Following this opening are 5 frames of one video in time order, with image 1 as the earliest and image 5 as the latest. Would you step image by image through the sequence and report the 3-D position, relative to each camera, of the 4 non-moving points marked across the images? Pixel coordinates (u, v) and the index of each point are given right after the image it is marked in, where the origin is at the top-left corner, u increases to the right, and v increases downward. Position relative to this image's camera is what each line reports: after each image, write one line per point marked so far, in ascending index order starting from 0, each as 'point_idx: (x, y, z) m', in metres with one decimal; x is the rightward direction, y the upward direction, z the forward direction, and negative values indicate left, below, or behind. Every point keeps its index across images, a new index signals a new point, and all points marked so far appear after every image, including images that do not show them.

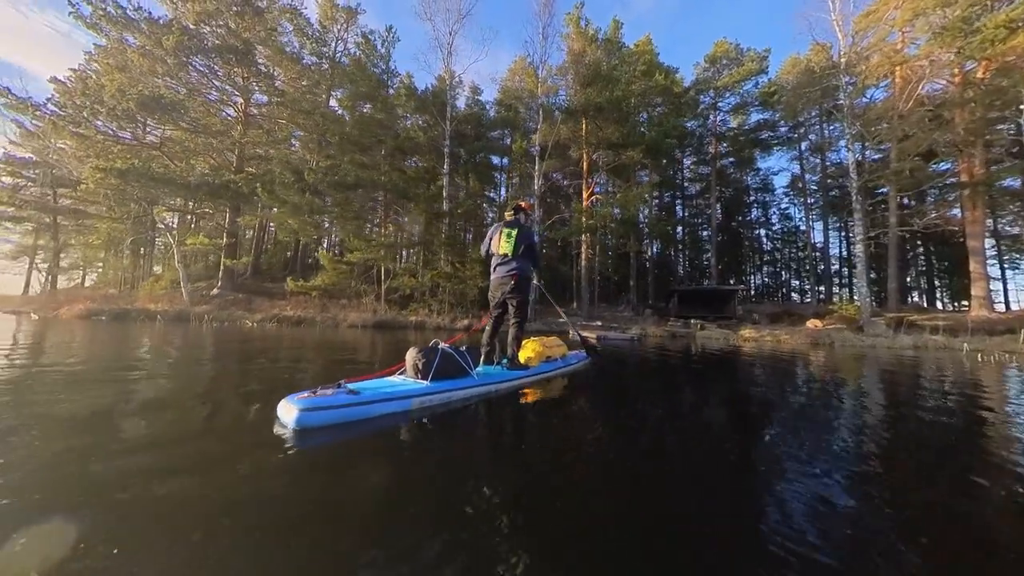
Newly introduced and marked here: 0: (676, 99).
0: (+10.5, +12.2, +18.4) m
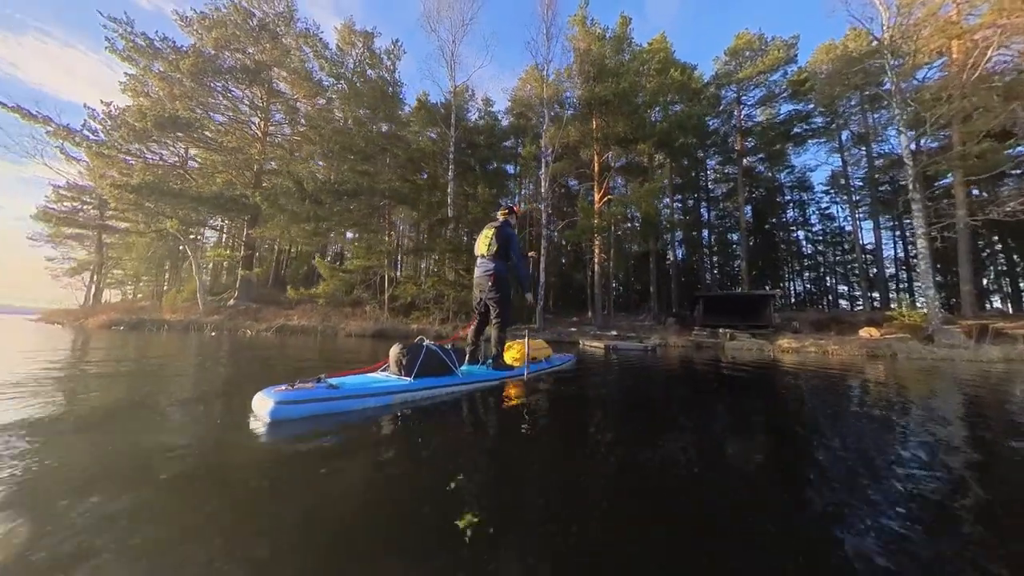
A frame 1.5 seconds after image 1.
0: (+11.2, +11.8, +17.5) m
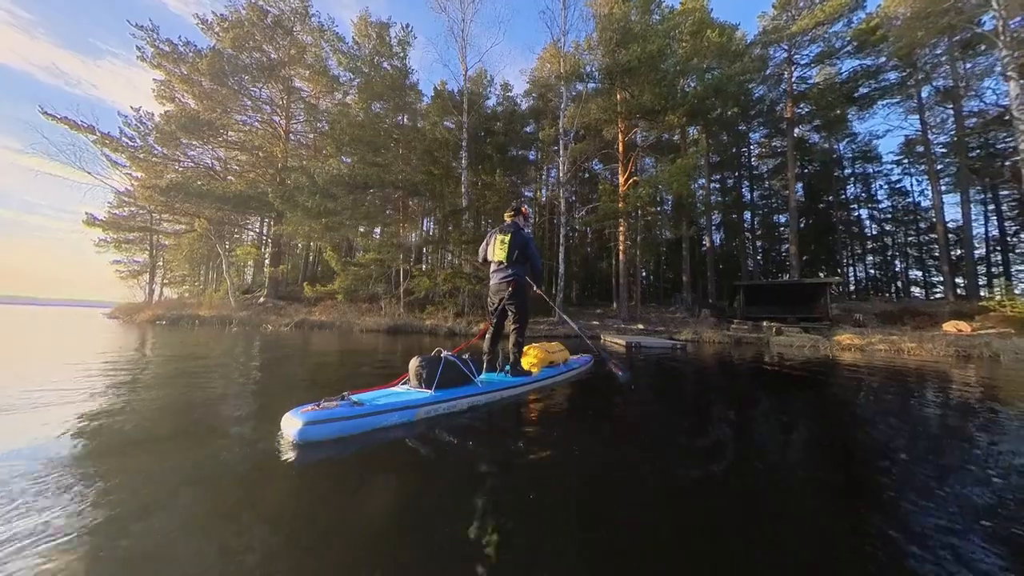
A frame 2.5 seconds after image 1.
0: (+12.2, +12.4, +15.5) m
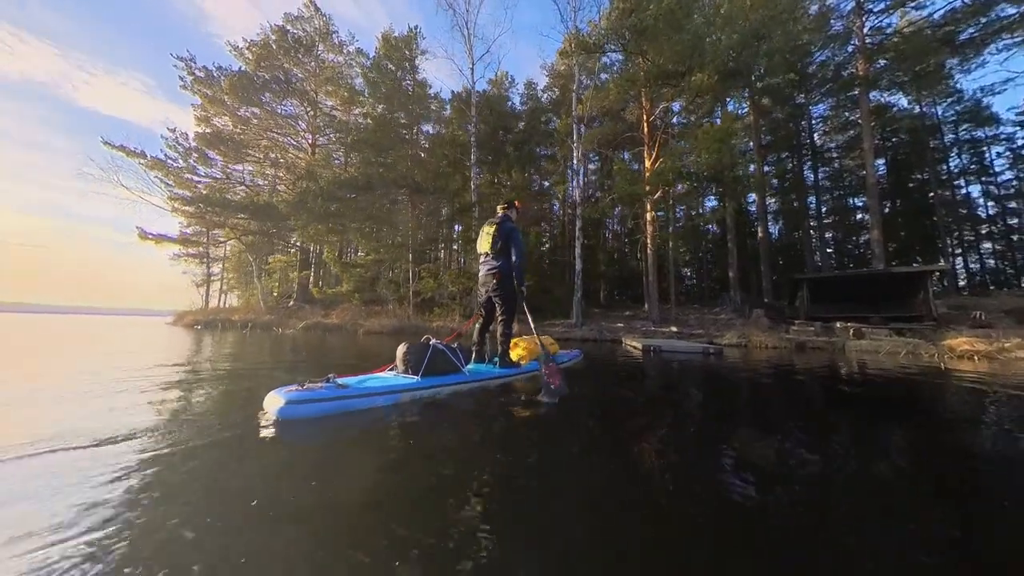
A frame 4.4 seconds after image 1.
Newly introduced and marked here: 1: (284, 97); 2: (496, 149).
0: (+12.9, +12.6, +13.3) m
1: (-12.9, +10.8, +16.5) m
2: (-0.6, +7.8, +16.2) m
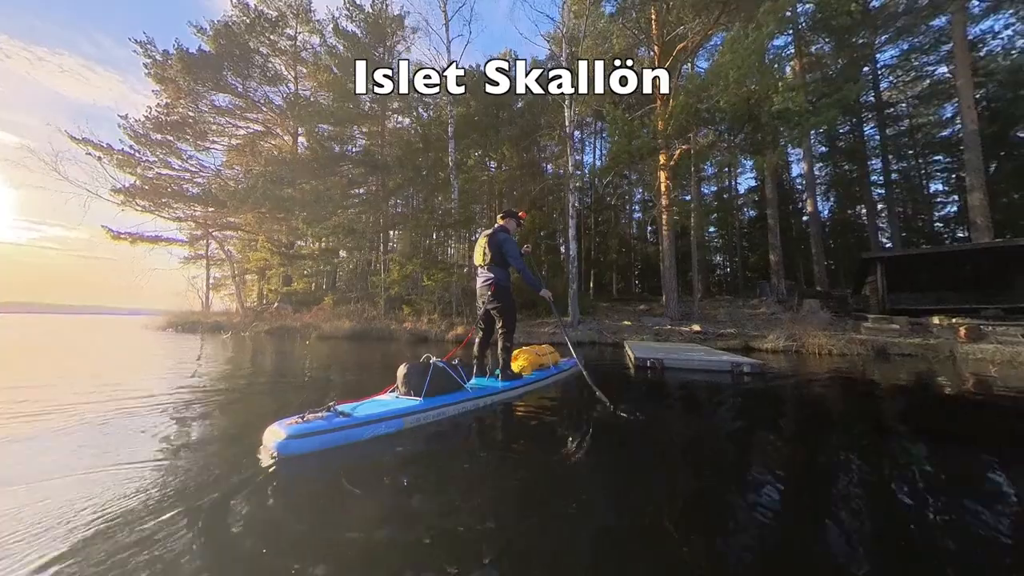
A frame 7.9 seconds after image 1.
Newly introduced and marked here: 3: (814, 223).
0: (+12.3, +13.1, +10.5) m
1: (-13.0, +10.9, +15.8) m
2: (-0.8, +8.1, +14.5) m
3: (+16.5, +3.5, +15.6) m
